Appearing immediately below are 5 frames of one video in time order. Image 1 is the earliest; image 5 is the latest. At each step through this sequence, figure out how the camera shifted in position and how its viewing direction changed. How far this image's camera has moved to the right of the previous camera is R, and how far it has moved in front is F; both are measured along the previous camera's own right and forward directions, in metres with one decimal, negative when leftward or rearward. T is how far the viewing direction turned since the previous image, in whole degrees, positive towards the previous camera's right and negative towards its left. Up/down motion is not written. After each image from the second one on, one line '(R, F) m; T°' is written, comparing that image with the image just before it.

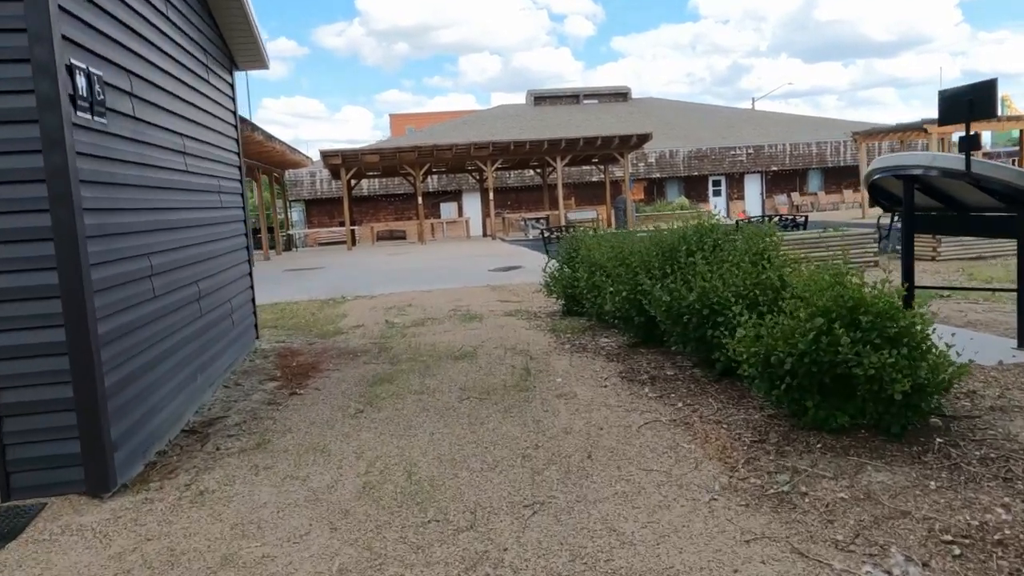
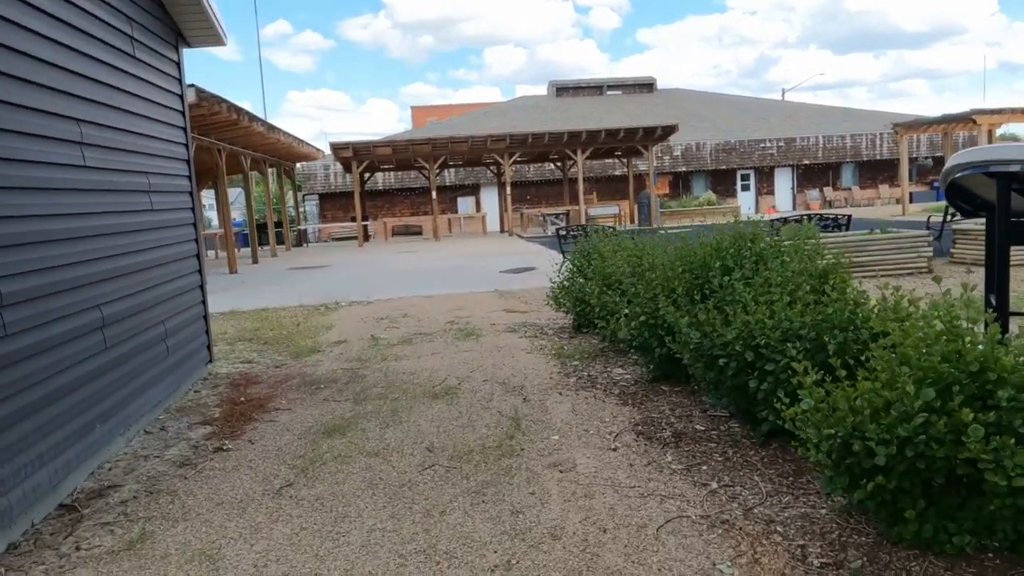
(+0.2, +0.9) m; -2°
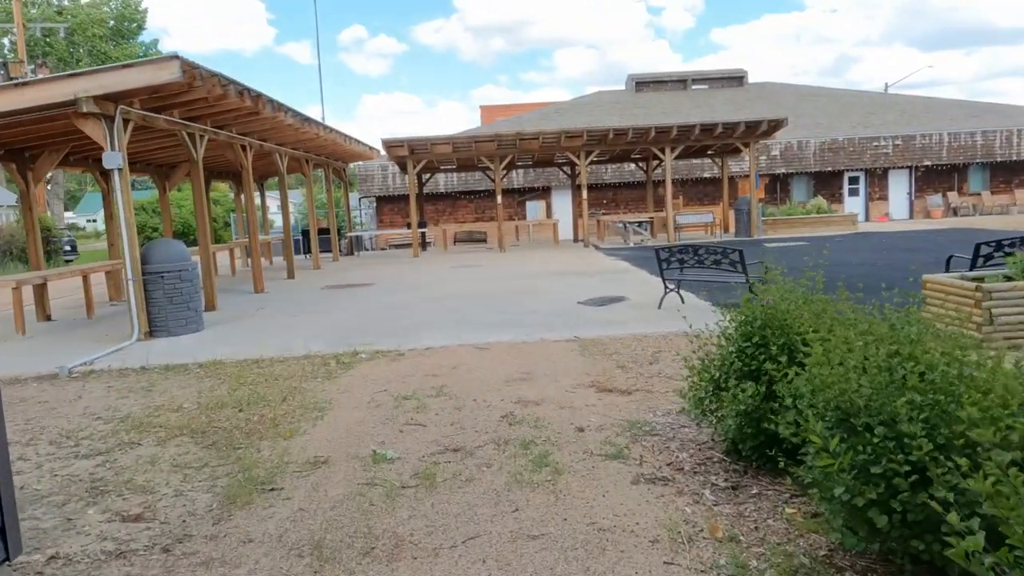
(-0.2, +2.5) m; -5°
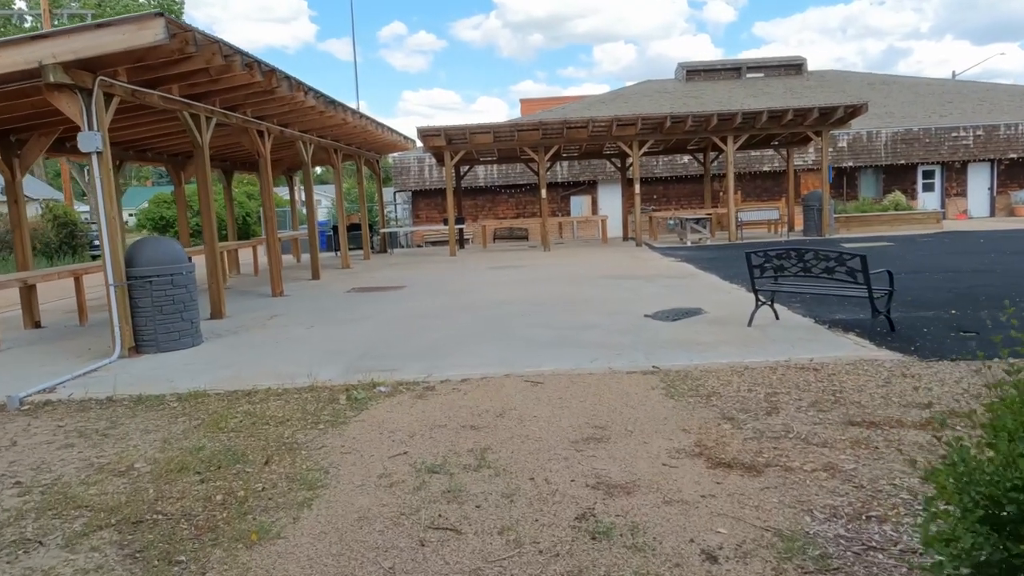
(-0.2, +1.4) m; -3°
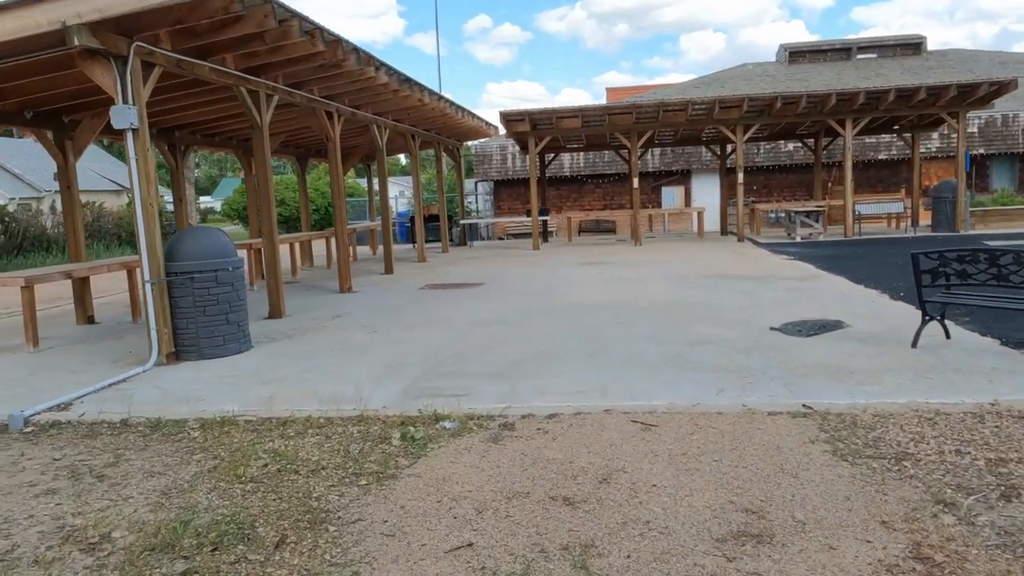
(-0.1, +1.1) m; -6°
